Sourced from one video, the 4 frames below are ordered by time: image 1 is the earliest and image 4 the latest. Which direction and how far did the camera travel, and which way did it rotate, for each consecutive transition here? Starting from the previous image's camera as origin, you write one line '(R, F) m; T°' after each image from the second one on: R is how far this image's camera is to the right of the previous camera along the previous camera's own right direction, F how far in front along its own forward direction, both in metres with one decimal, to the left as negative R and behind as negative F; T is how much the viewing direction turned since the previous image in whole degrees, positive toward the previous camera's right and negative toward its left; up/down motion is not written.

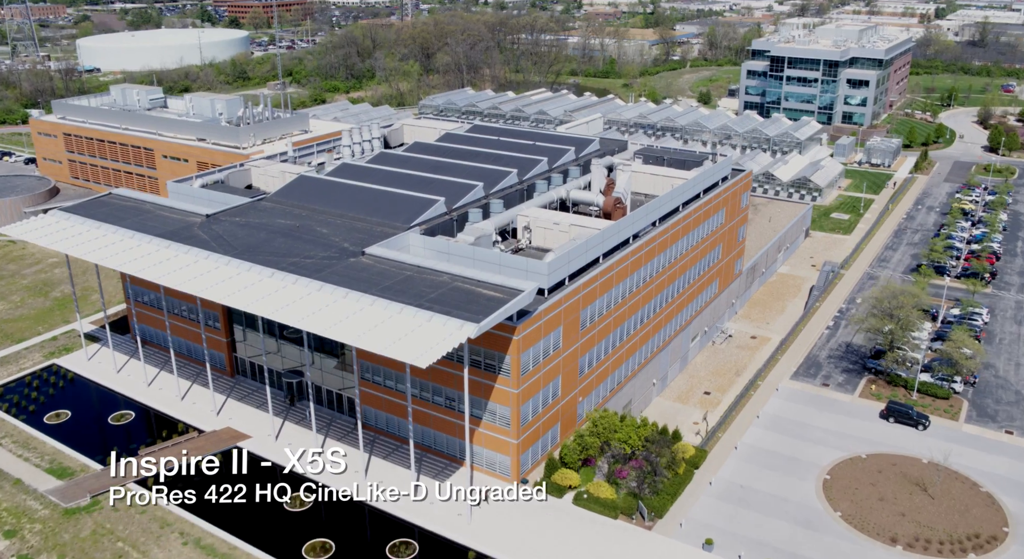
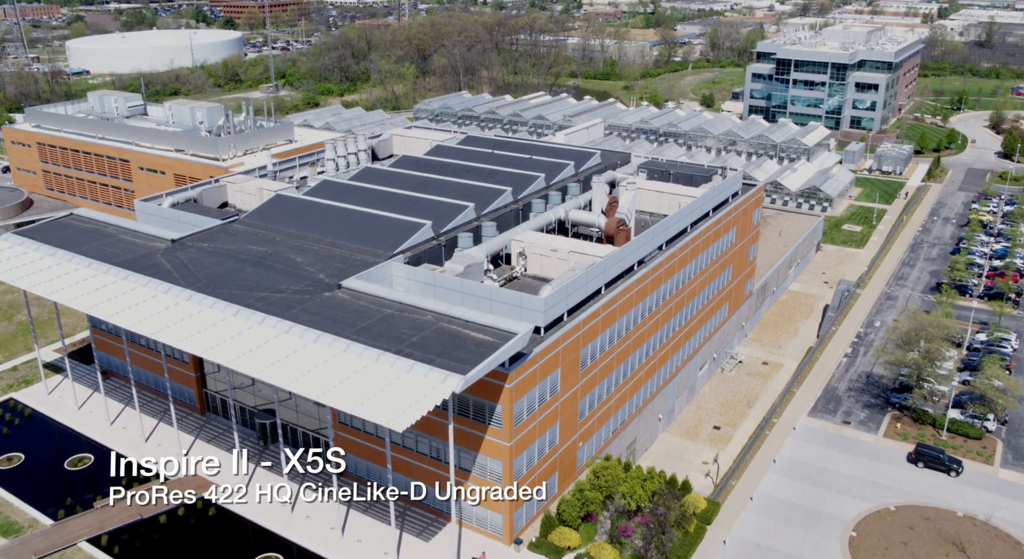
(+0.3, +3.5) m; 0°
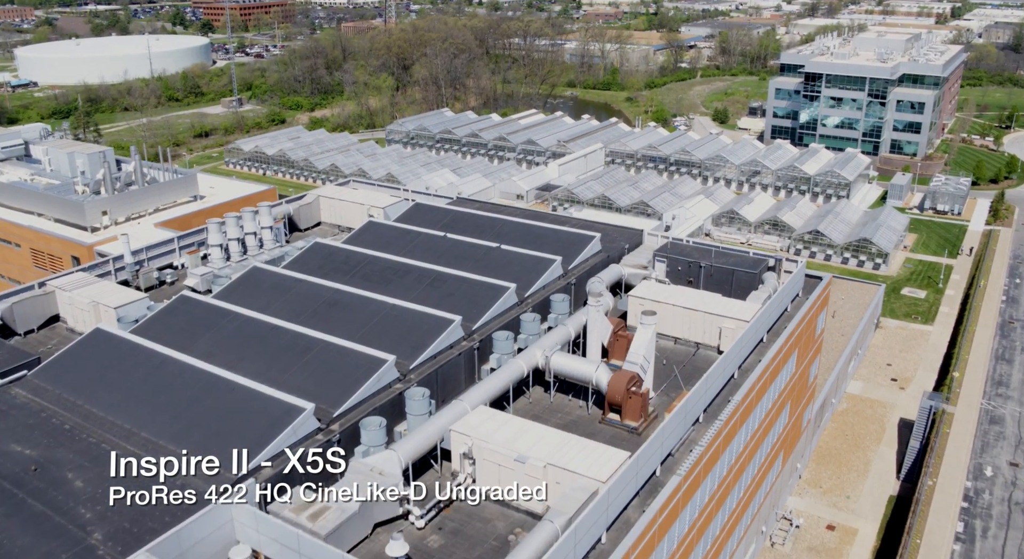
(+1.7, +14.8) m; 0°
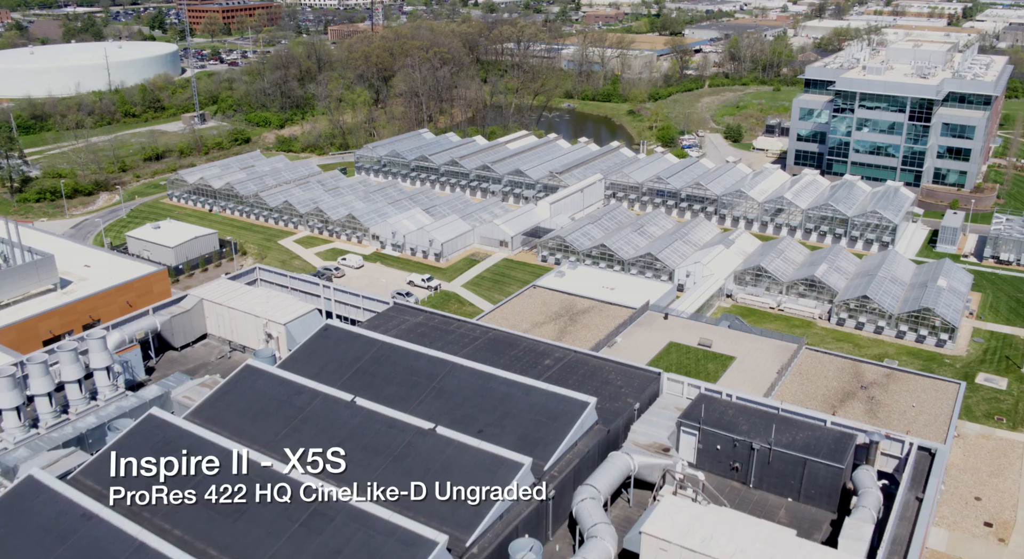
(+1.5, +12.2) m; 0°
